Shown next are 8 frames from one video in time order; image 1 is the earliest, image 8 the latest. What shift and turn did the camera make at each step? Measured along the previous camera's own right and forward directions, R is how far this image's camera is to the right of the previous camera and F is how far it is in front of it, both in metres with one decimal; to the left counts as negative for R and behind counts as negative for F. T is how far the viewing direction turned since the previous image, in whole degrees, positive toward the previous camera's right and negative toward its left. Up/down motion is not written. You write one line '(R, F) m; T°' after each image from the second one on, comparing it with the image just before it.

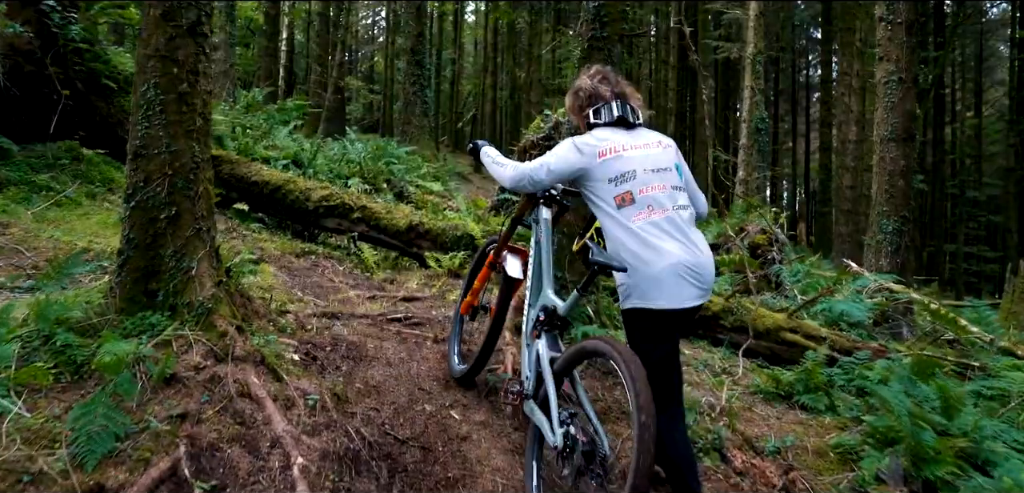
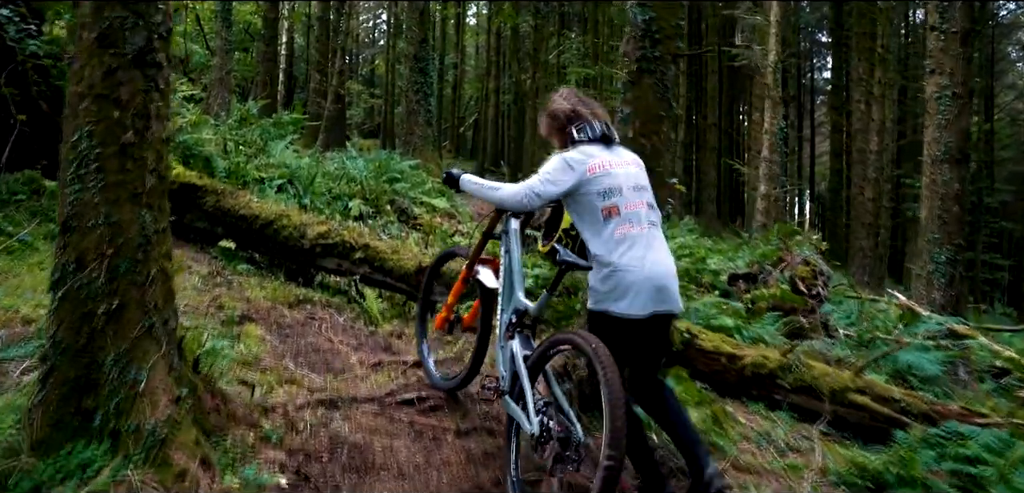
(-0.2, +0.9) m; 0°
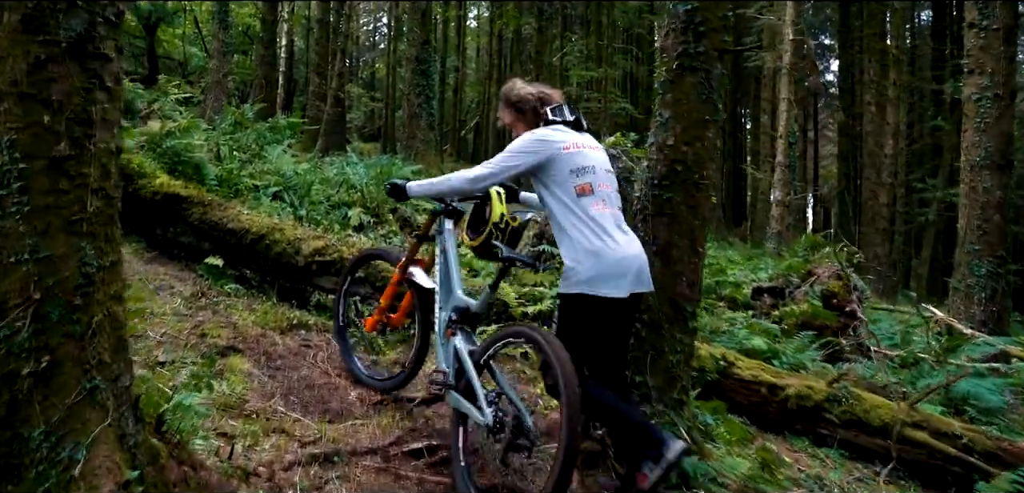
(-0.1, +0.6) m; 0°
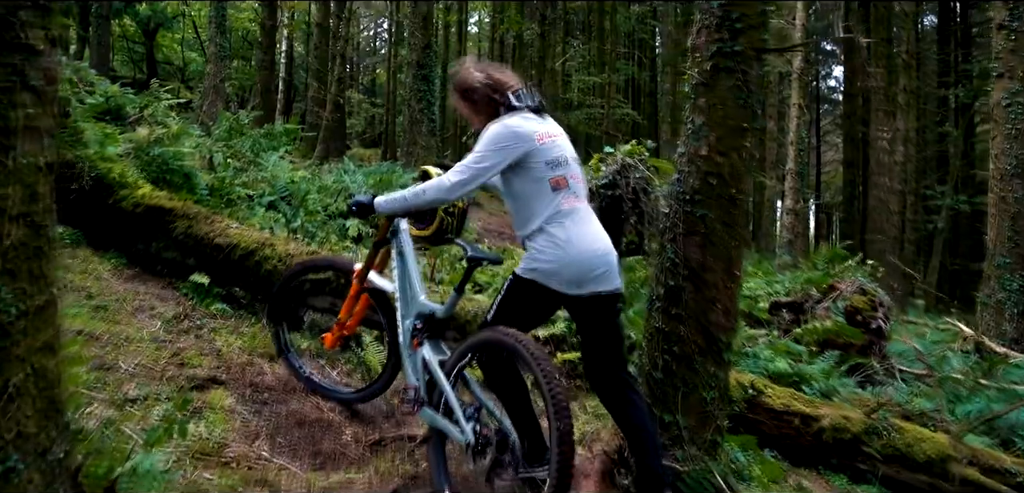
(-0.1, +0.4) m; 0°
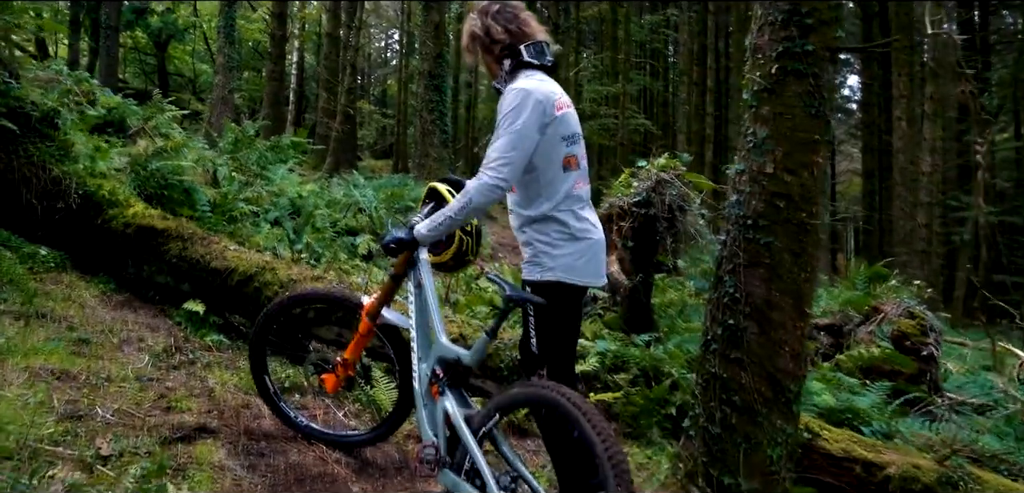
(-0.1, +0.5) m; -1°
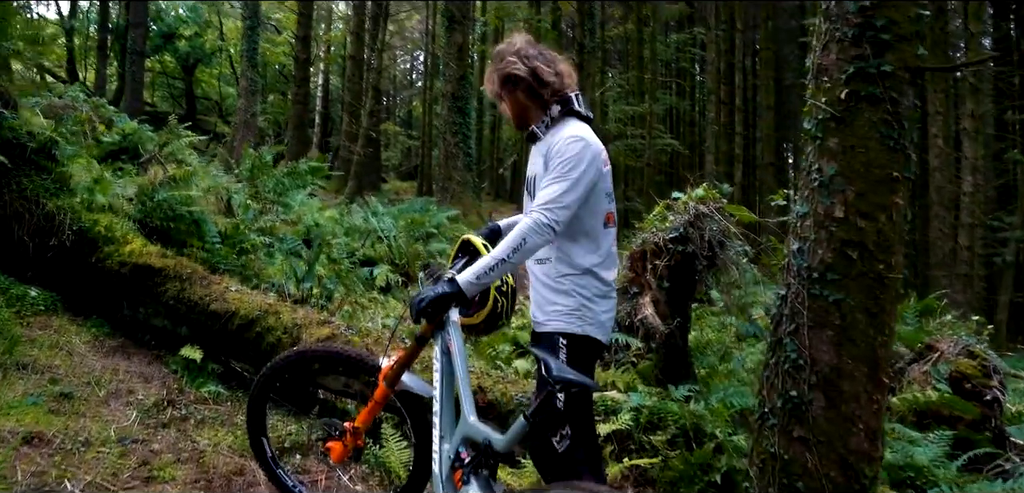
(0.0, +0.4) m; -2°
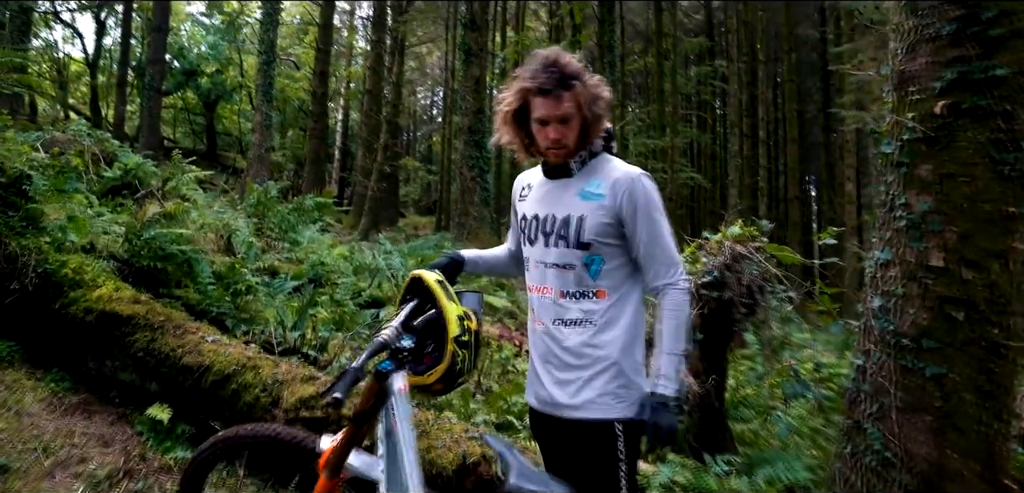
(+0.1, +0.6) m; -2°
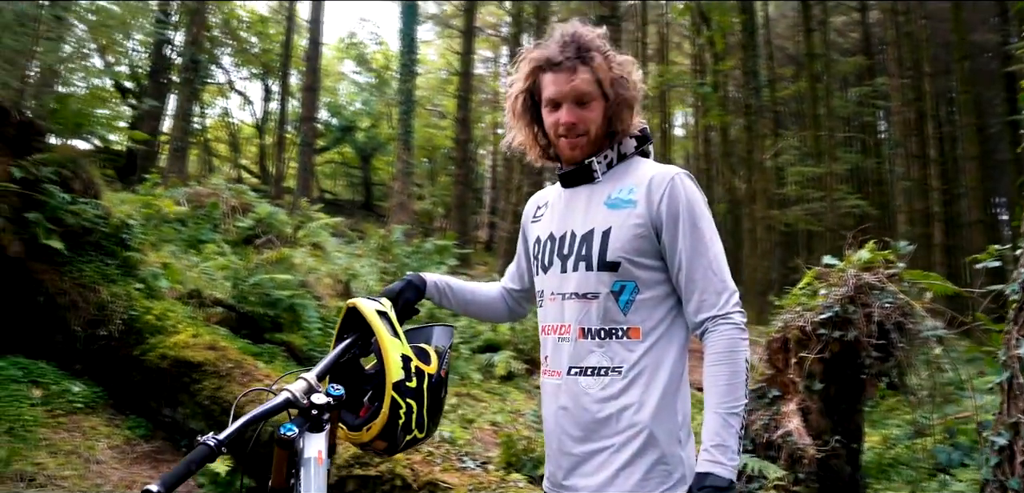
(+0.4, +0.6) m; -12°
